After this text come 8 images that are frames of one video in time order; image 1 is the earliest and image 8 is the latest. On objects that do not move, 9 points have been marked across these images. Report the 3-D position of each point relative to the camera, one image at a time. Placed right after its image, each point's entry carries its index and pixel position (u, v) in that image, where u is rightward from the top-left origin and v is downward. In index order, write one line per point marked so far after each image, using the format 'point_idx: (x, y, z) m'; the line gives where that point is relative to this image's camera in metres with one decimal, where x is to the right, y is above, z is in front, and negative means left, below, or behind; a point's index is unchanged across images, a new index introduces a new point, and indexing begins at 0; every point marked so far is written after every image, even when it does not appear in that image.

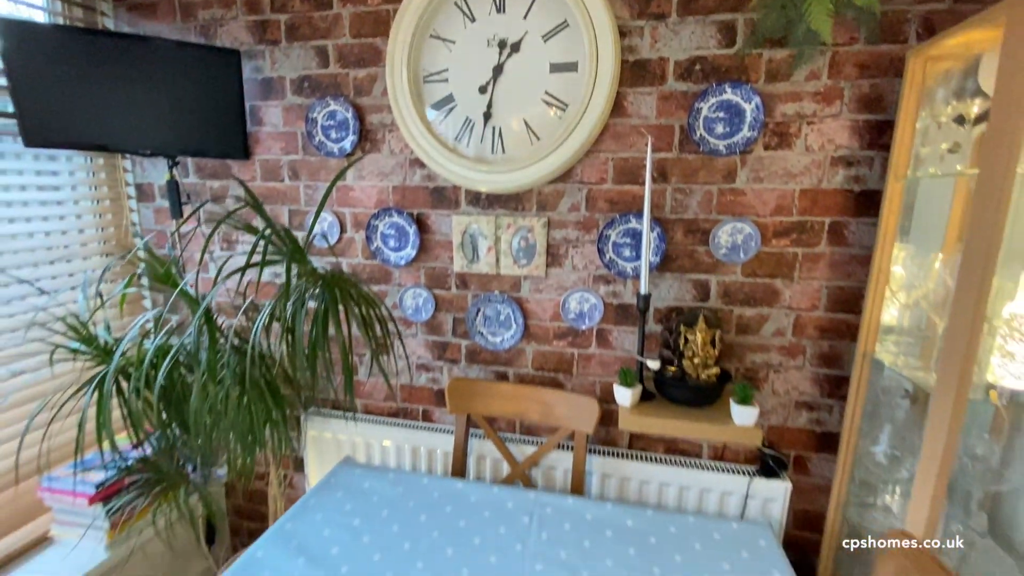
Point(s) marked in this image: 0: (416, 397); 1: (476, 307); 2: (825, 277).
0: (-0.3, -0.4, +1.5) m
1: (-0.1, -0.1, +1.4) m
2: (+0.8, 0.0, +1.2) m
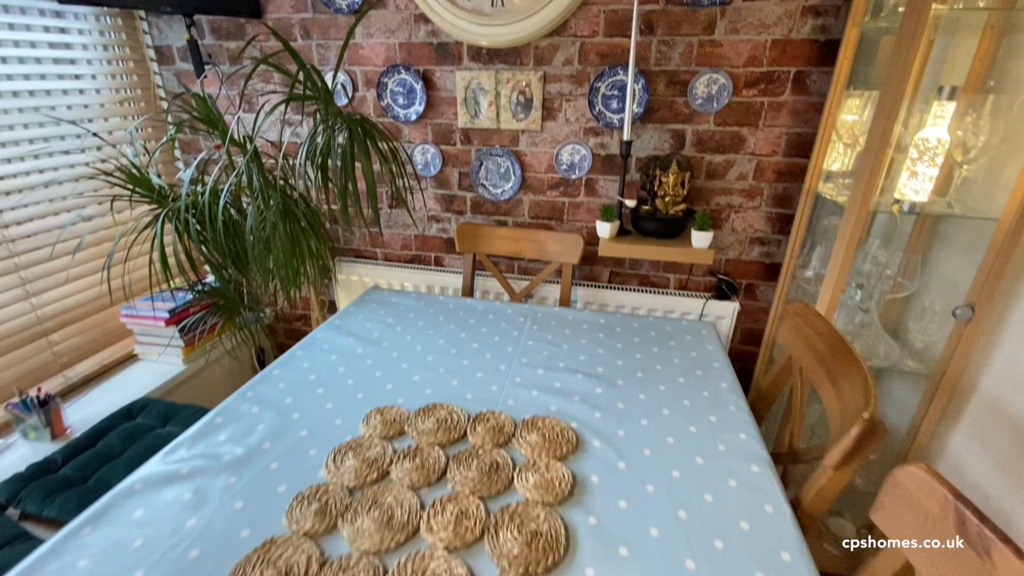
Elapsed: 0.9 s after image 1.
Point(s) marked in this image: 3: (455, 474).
0: (-0.3, +0.2, +1.7) m
1: (-0.1, +0.4, +1.5) m
2: (+0.8, +0.5, +1.3) m
3: (-0.1, -0.3, +0.7) m
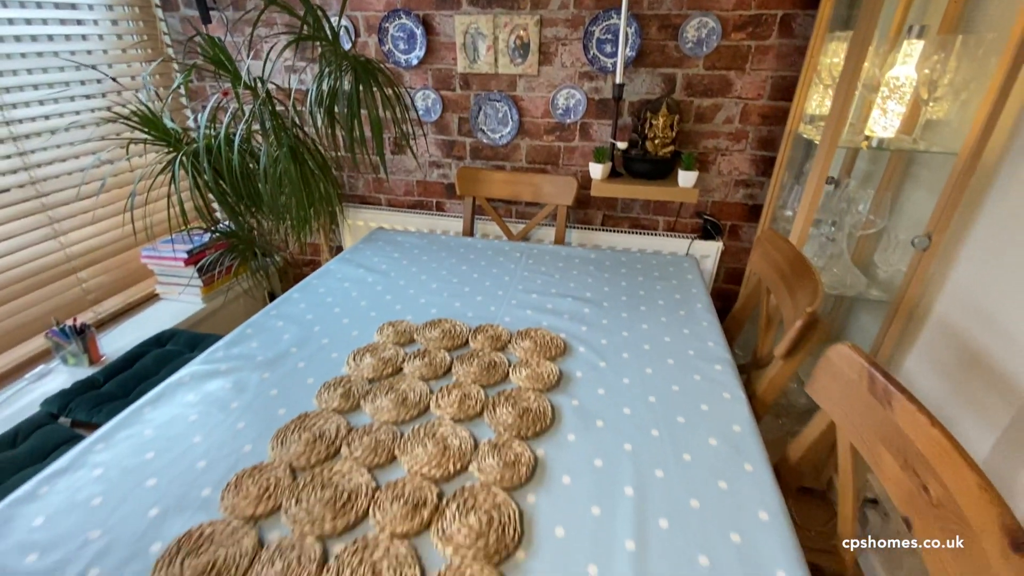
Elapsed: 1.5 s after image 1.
0: (-0.3, +0.4, +1.8) m
1: (-0.1, +0.6, +1.6) m
2: (+0.8, +0.7, +1.4) m
3: (-0.1, -0.2, +0.9) m
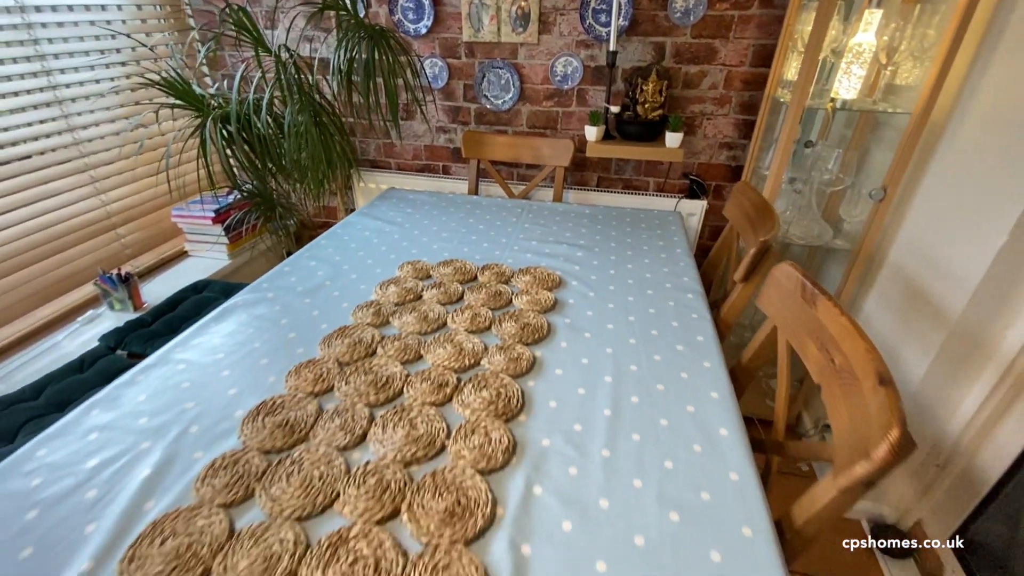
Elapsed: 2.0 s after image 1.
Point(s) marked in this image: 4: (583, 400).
0: (-0.3, +0.6, +1.9) m
1: (-0.1, +0.8, +1.7) m
2: (+0.8, +0.8, +1.5) m
3: (-0.1, 0.0, +1.0) m
4: (+0.1, -0.2, +0.8) m
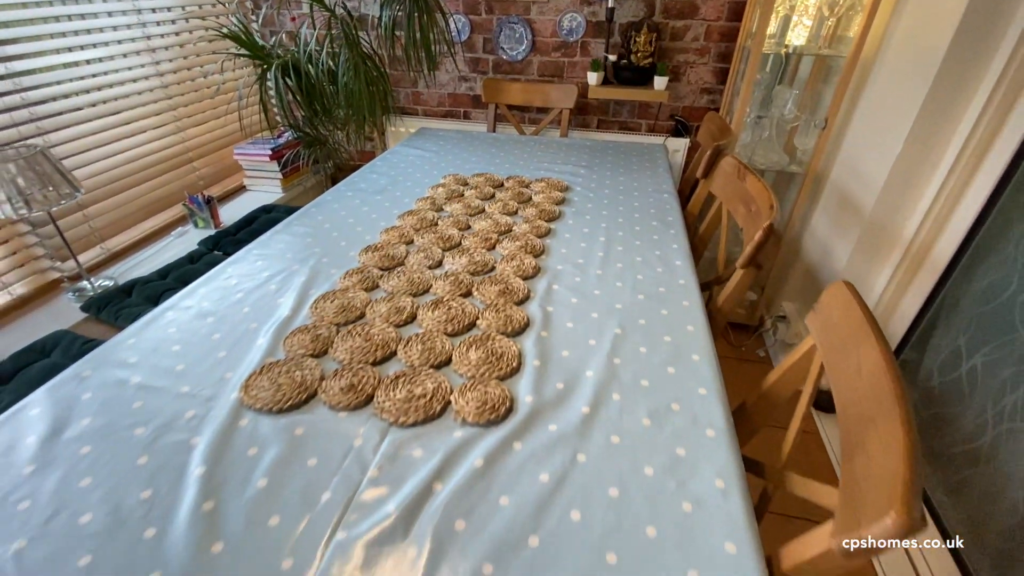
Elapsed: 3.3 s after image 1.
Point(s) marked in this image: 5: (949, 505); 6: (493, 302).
0: (-0.3, +0.9, +2.2) m
1: (-0.1, +1.1, +2.0) m
2: (+0.8, +1.1, +1.8) m
3: (0.0, +0.3, +1.4) m
4: (+0.2, +0.1, +1.1) m
5: (+1.2, -0.6, +1.3) m
6: (0.0, 0.0, +0.9) m
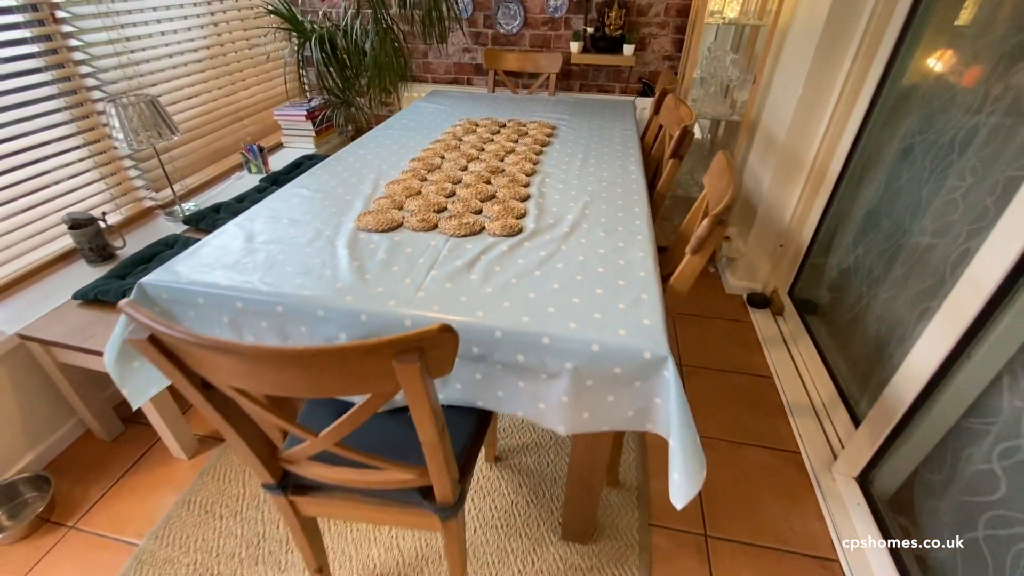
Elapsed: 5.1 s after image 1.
0: (-0.3, +1.3, +2.7) m
1: (-0.1, +1.5, +2.4) m
2: (+0.8, +1.5, +2.2) m
3: (0.0, +0.6, +1.8) m
4: (+0.2, +0.4, +1.6) m
5: (+1.2, -0.3, +1.8) m
6: (0.0, +0.3, +1.4) m
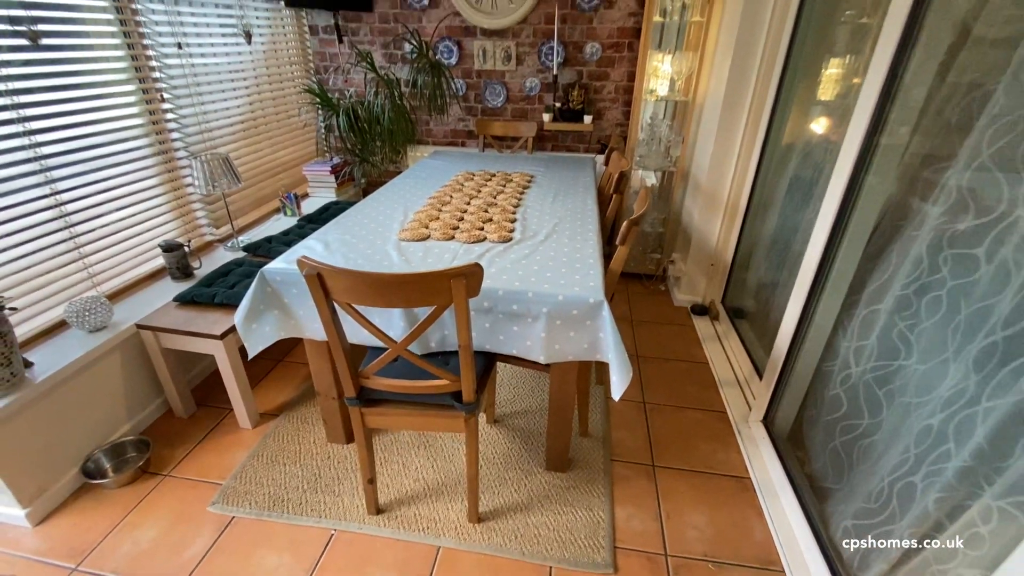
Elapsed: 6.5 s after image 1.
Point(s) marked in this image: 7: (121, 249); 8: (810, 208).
0: (-0.4, +1.1, +3.3) m
1: (-0.2, +1.4, +3.1) m
2: (+0.7, +1.4, +2.9) m
3: (-0.1, +0.6, +2.4) m
4: (+0.1, +0.4, +2.1) m
5: (+1.2, -0.3, +2.3) m
6: (-0.1, +0.3, +1.9) m
7: (-1.7, +0.2, +2.0) m
8: (+1.2, +0.3, +1.9) m
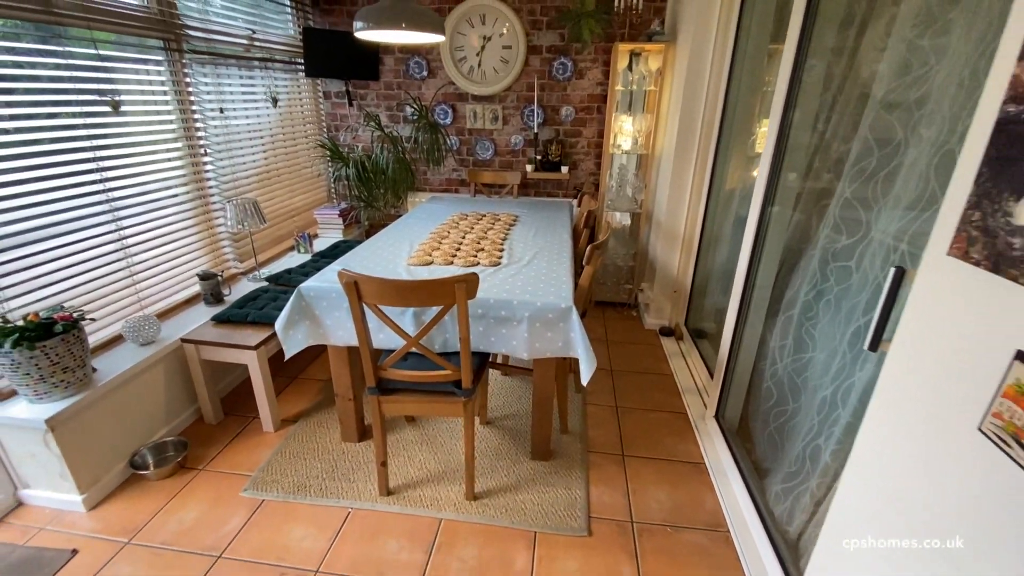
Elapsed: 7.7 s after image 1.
0: (-0.5, +0.9, +3.8) m
1: (-0.3, +1.1, +3.6) m
2: (+0.6, +1.2, +3.4) m
3: (-0.2, +0.4, +2.8) m
4: (+0.1, +0.3, +2.5) m
5: (+1.1, -0.4, +2.7) m
6: (-0.1, +0.2, +2.3) m
7: (-1.8, +0.1, +2.3) m
8: (+1.2, +0.2, +2.3) m
